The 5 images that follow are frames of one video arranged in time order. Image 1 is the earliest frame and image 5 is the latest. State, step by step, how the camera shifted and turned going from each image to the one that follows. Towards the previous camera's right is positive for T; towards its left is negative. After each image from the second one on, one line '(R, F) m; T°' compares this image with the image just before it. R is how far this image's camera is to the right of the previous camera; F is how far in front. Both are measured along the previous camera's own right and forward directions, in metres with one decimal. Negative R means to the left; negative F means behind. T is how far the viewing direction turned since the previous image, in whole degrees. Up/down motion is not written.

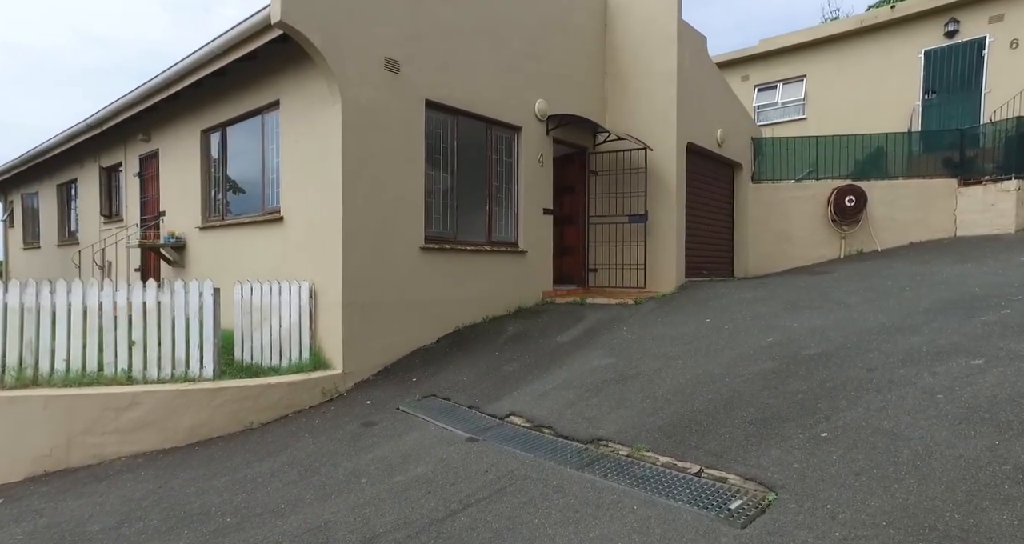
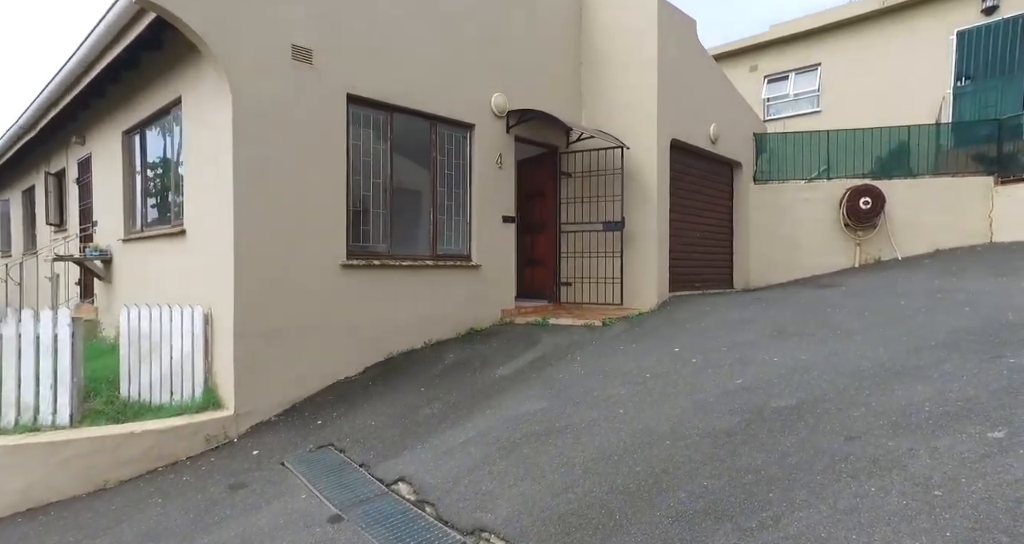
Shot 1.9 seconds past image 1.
(+0.9, +1.0) m; -2°
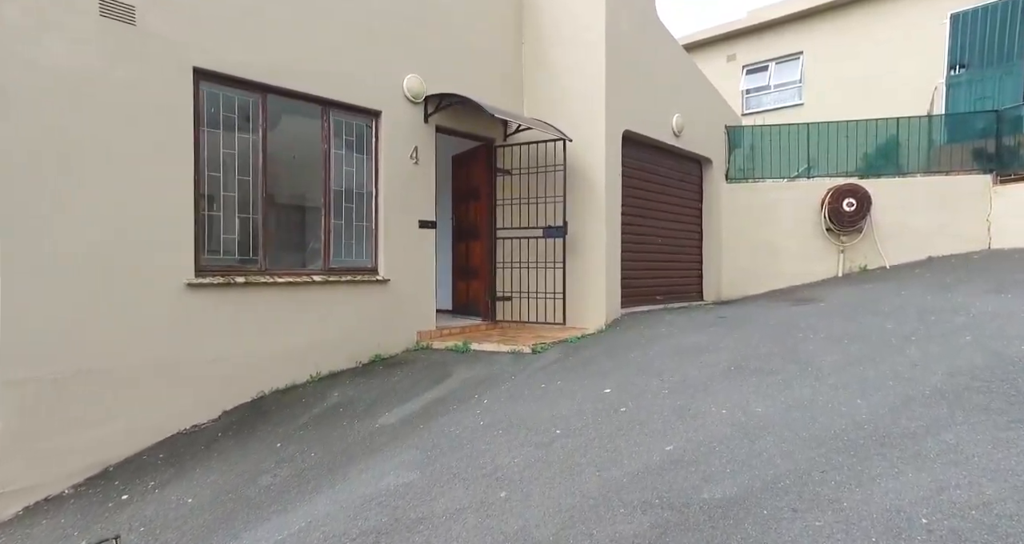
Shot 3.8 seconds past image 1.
(+0.8, +1.2) m; +1°
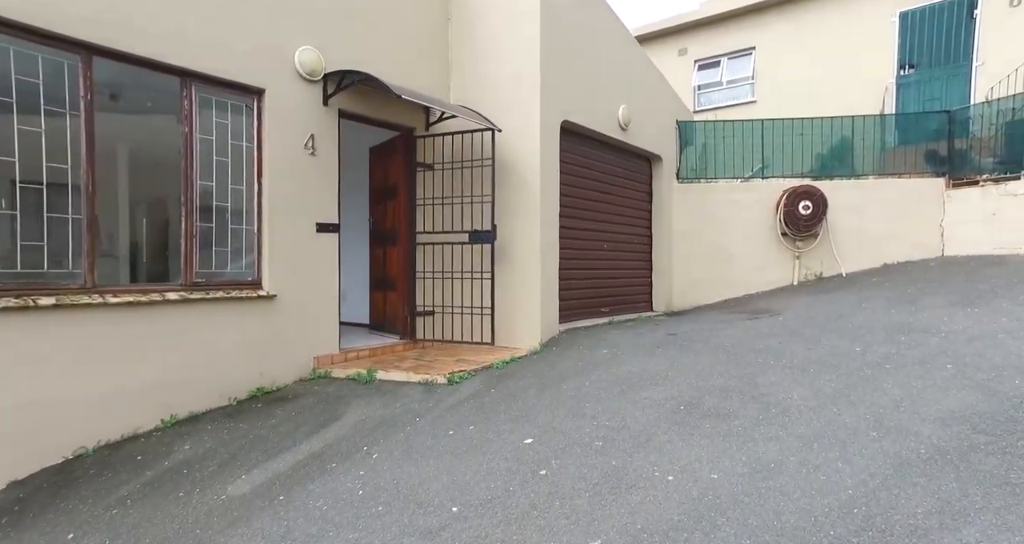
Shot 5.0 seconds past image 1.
(+0.4, +1.0) m; +4°
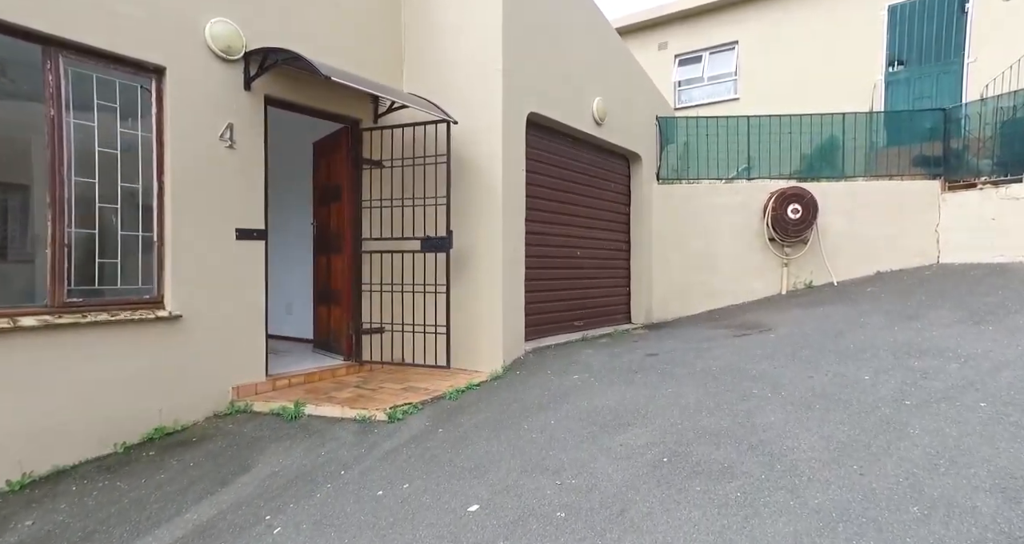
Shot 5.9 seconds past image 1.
(+0.2, +0.8) m; +2°
